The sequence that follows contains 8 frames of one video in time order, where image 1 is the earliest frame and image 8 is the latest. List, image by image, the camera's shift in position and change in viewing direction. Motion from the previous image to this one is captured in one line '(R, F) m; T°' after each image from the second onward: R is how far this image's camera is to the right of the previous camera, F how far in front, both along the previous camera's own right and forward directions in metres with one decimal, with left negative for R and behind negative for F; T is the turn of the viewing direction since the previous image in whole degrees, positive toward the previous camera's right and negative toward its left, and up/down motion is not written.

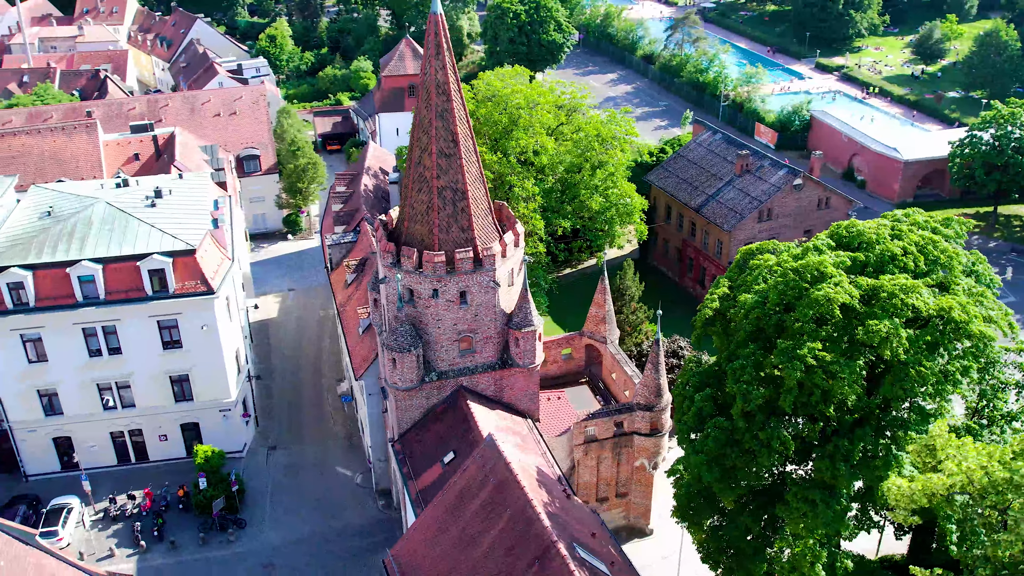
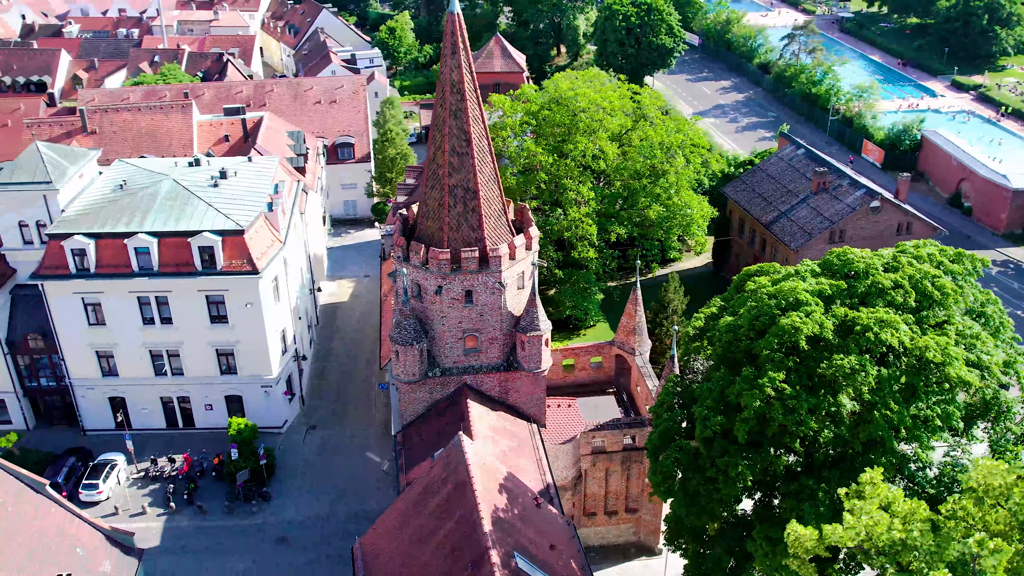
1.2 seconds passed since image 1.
(+4.3, +0.4) m; -8°
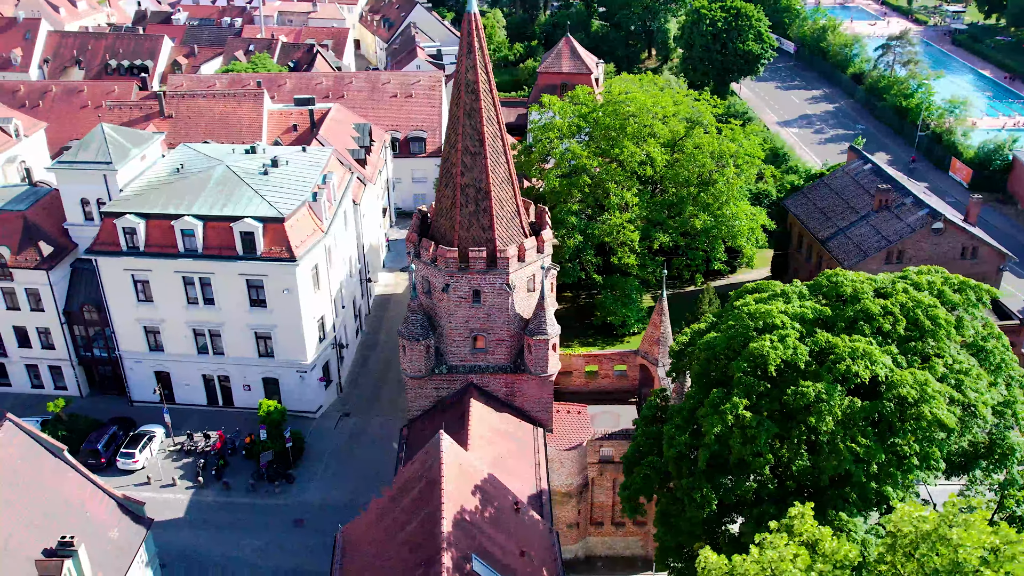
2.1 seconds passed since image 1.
(+3.2, +0.3) m; -6°
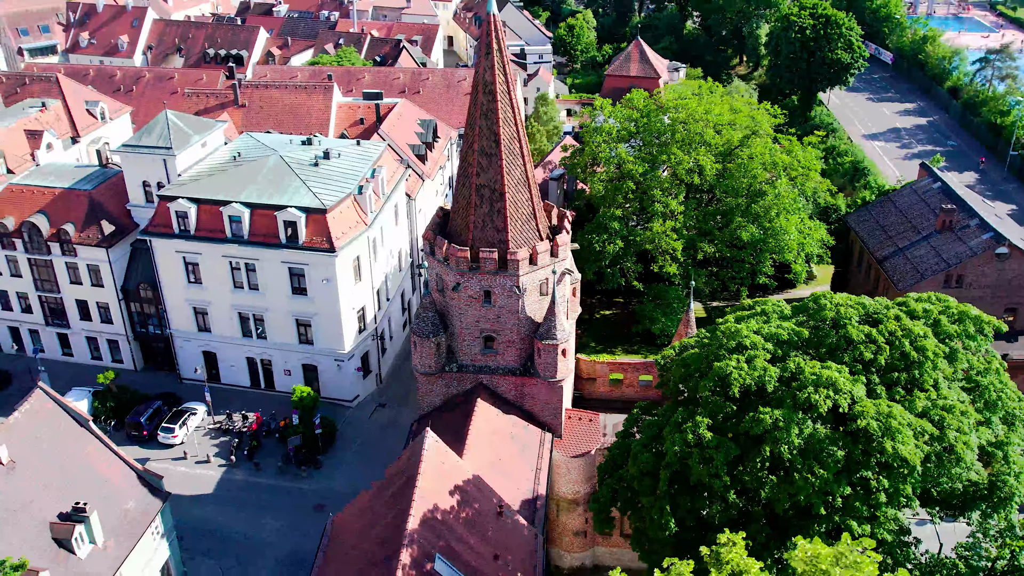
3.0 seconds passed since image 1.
(+3.0, +0.2) m; -6°
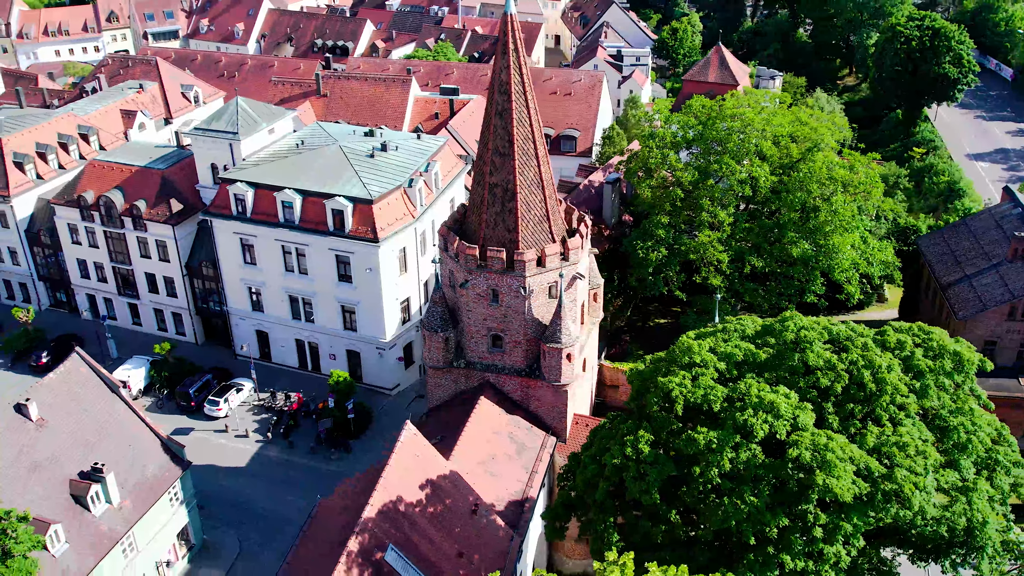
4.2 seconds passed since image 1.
(+3.7, +0.2) m; -7°
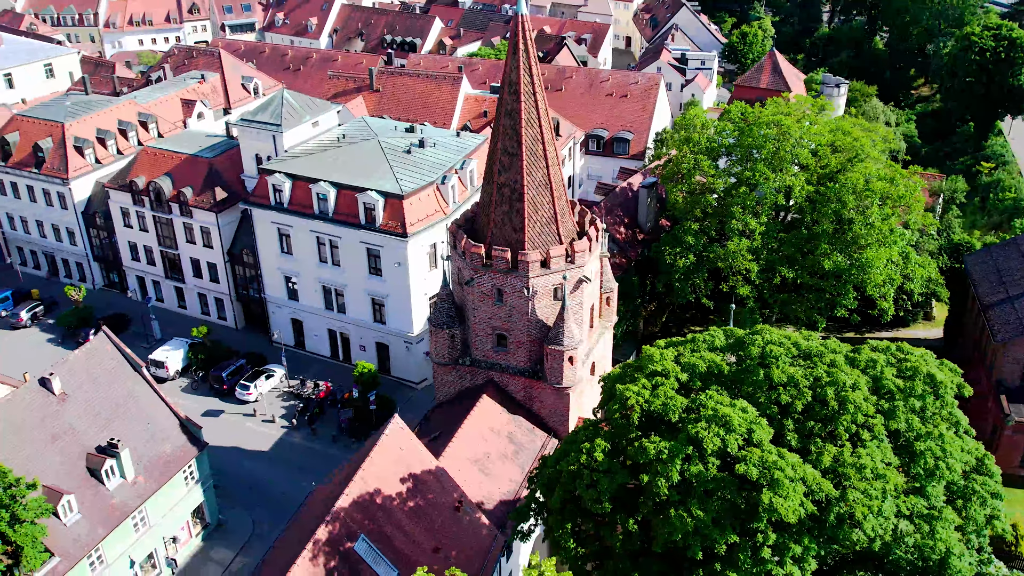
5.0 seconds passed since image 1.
(+2.5, +0.1) m; -5°
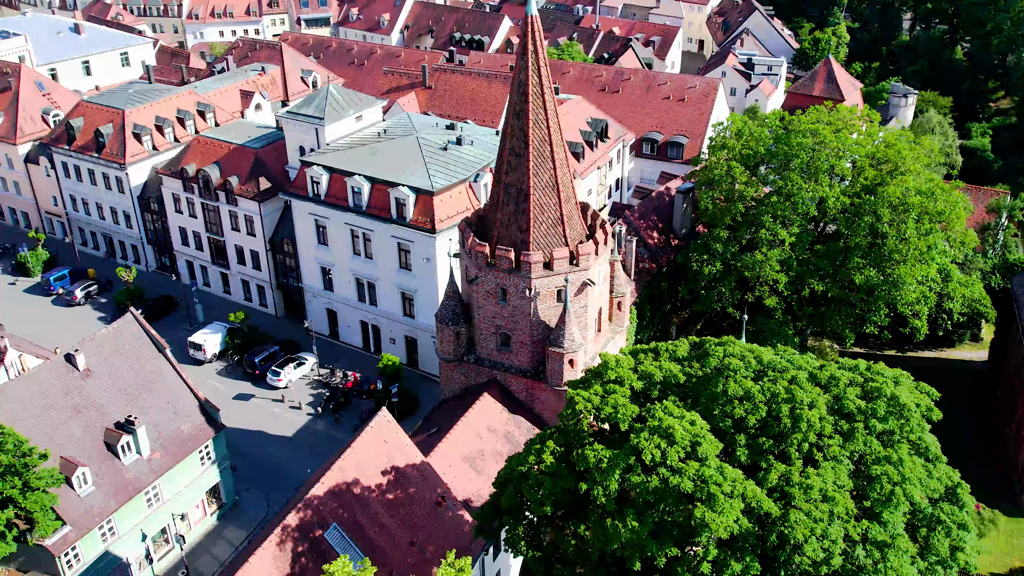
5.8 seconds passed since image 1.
(+2.6, +0.1) m; -5°
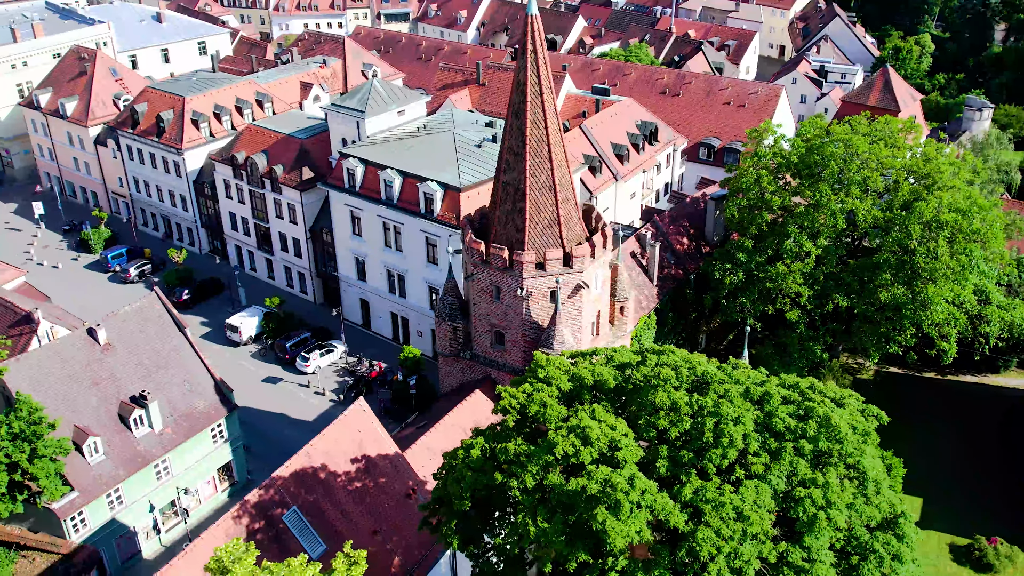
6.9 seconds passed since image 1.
(+3.2, +0.1) m; -6°
